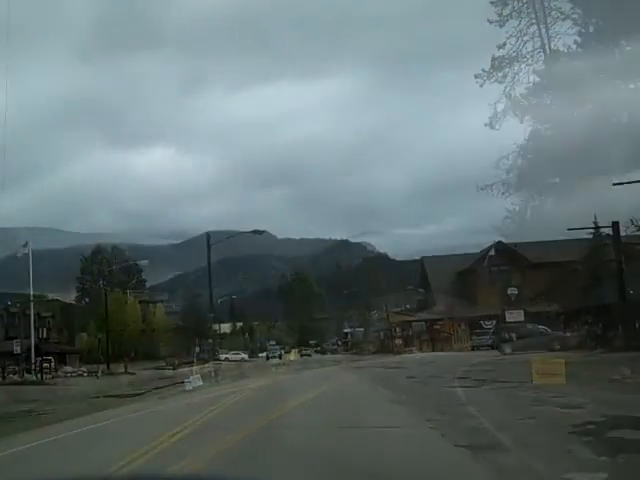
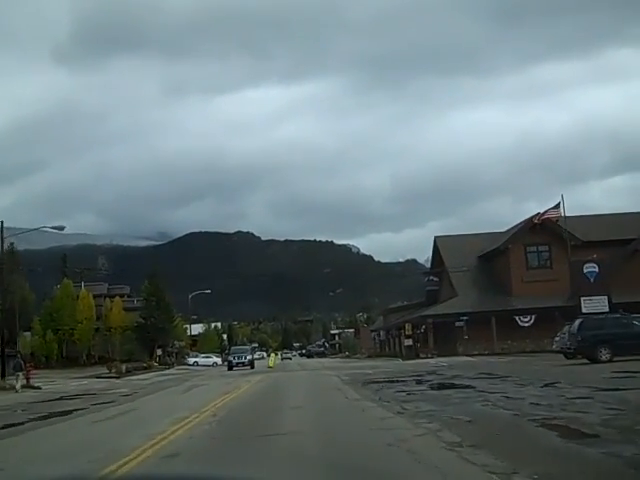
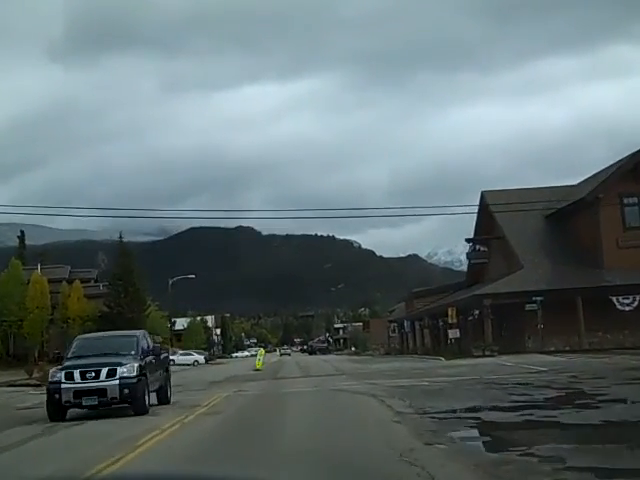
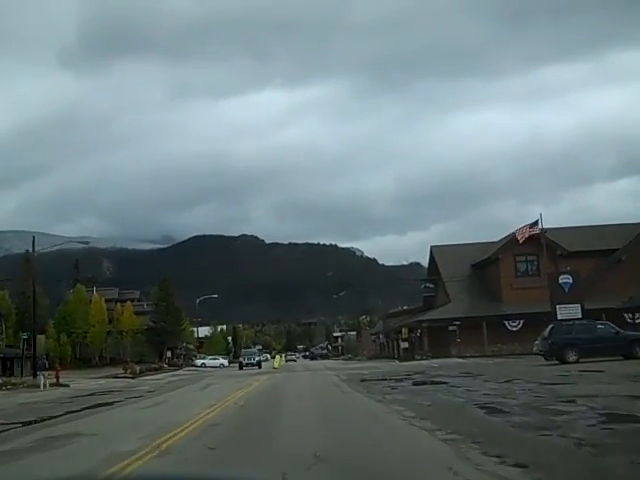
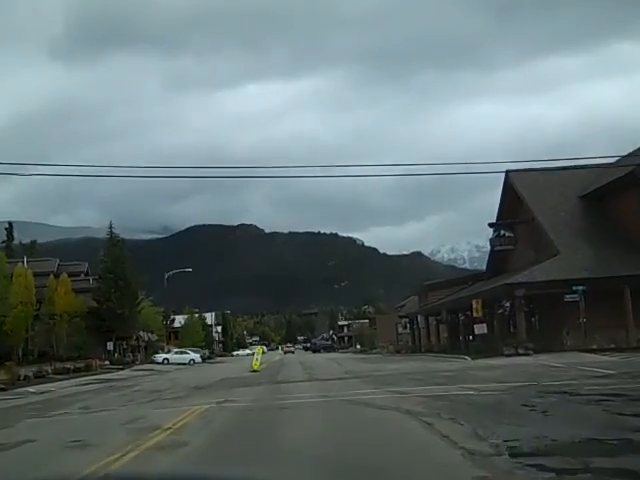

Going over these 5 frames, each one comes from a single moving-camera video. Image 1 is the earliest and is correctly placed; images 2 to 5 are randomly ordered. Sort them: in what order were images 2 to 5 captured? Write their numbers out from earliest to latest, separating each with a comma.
4, 2, 3, 5
